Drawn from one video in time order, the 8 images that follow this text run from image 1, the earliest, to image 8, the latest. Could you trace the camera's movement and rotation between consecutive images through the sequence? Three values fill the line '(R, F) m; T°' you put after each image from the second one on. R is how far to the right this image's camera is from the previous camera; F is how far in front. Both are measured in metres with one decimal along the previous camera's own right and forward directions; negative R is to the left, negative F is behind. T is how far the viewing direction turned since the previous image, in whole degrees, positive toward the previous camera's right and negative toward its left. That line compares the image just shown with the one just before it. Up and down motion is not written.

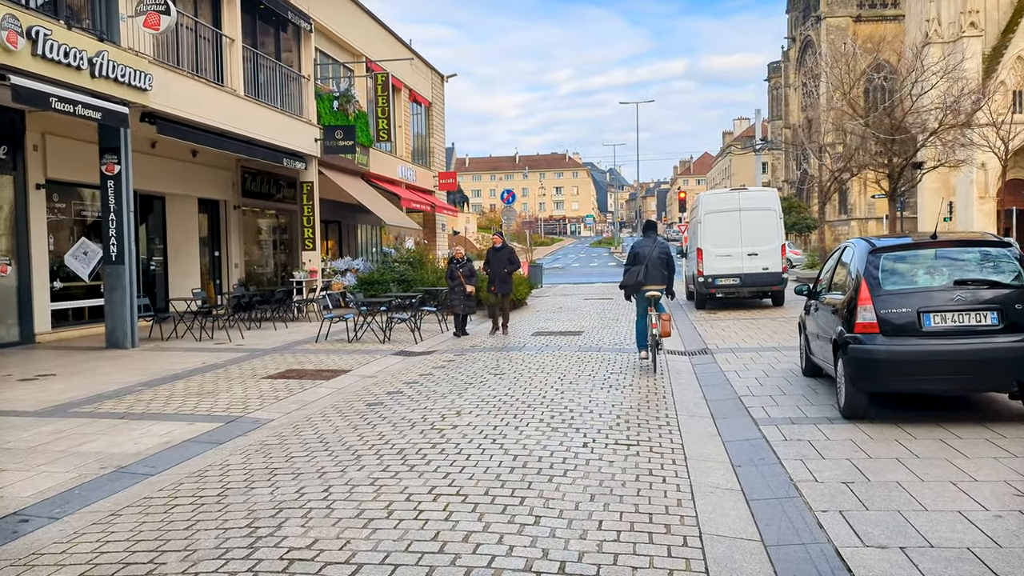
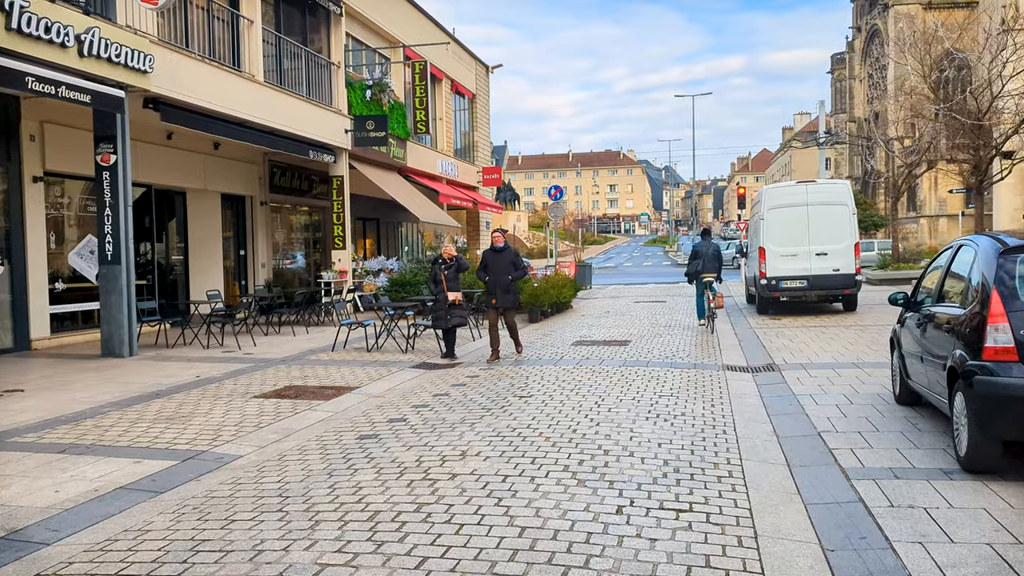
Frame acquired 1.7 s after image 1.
(+0.2, +1.4) m; -4°
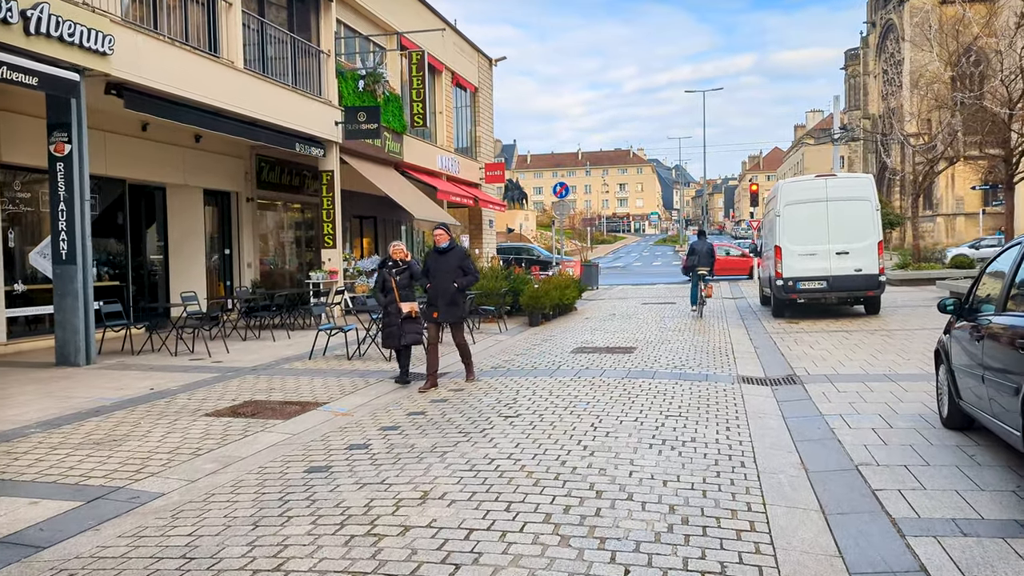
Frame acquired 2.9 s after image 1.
(+0.2, +1.0) m; -1°
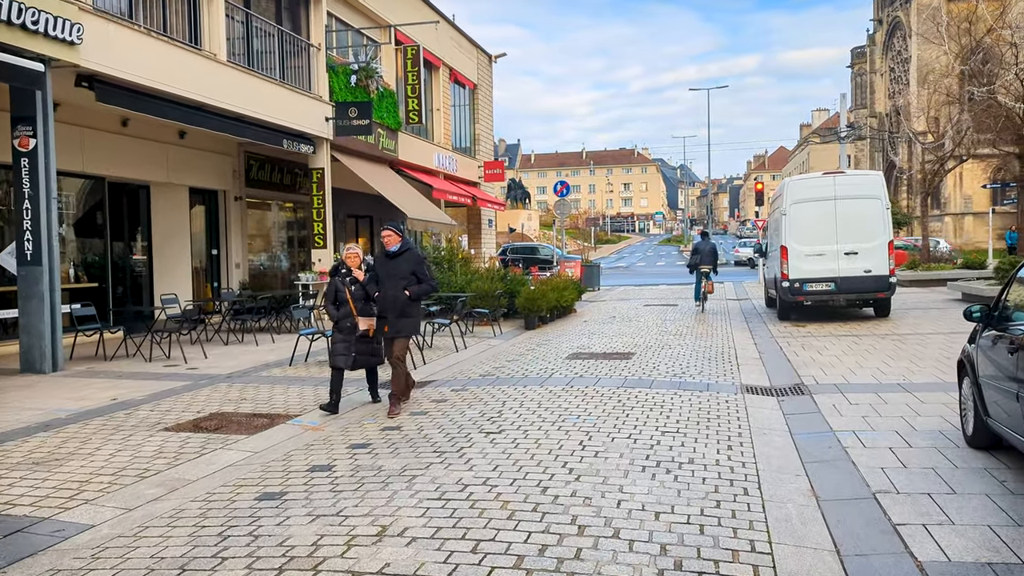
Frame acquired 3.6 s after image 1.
(+0.2, +0.6) m; 0°
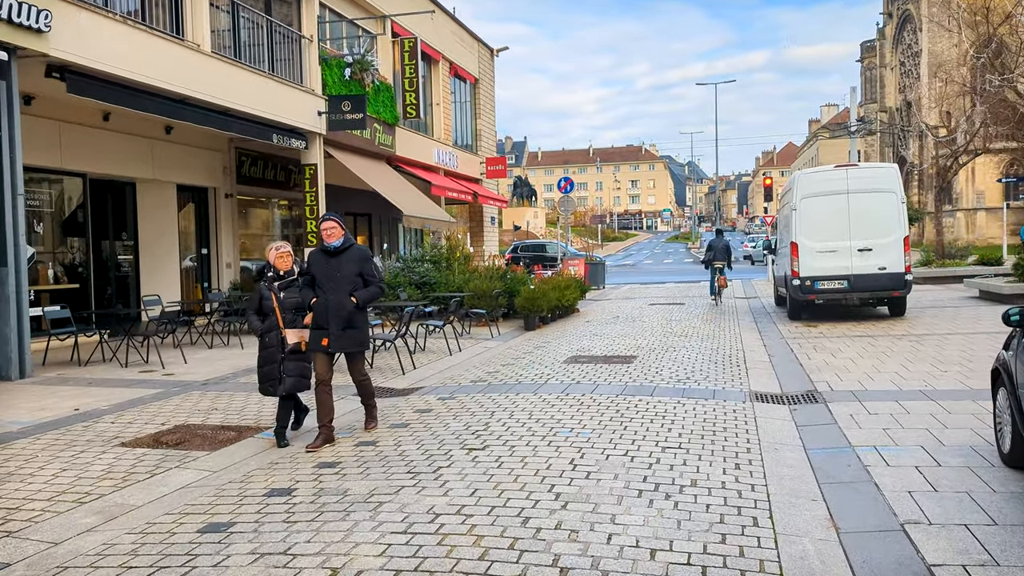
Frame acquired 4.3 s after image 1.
(+0.2, +0.6) m; -1°
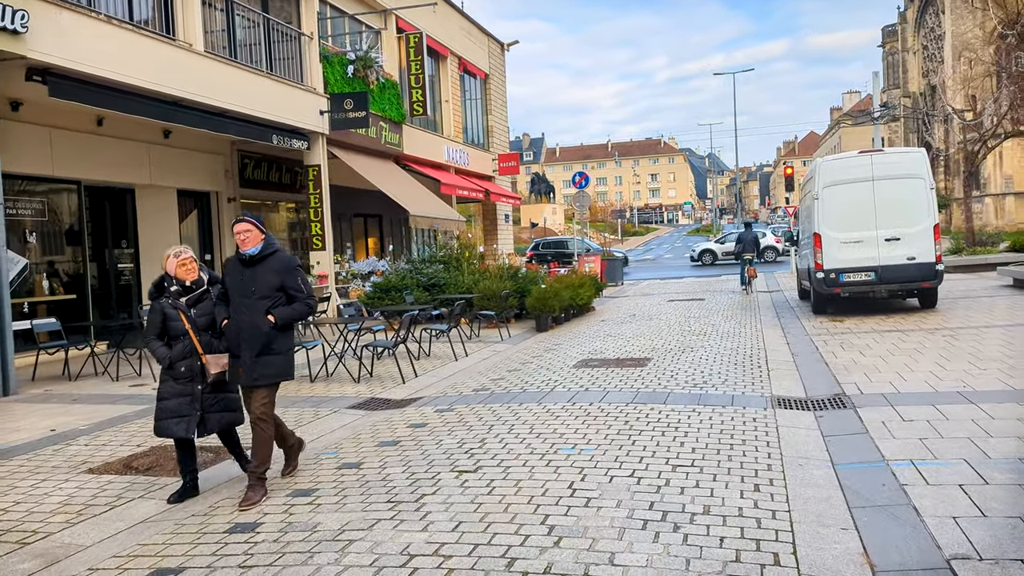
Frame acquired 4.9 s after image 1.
(+0.2, +0.5) m; -1°
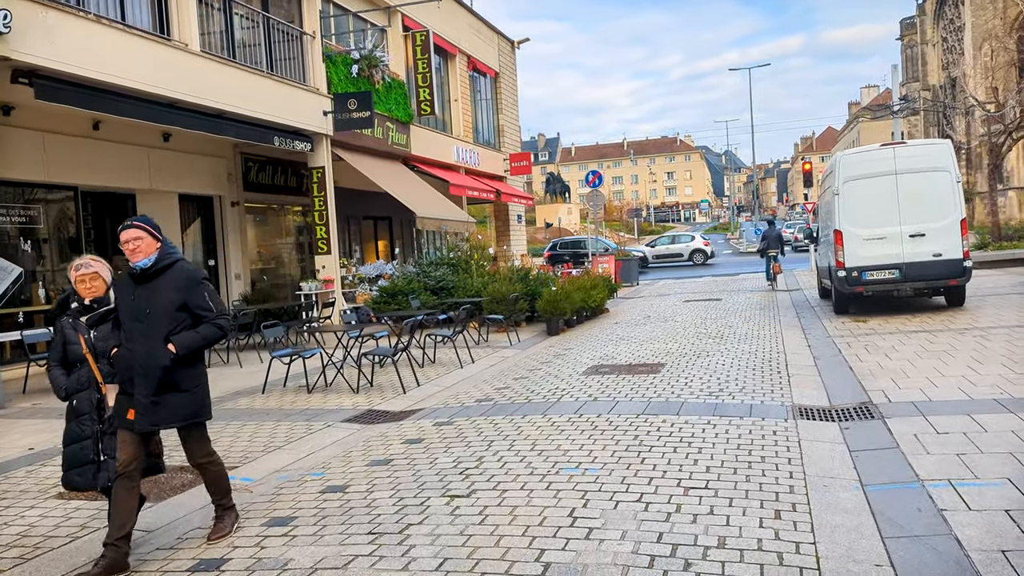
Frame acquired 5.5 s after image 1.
(+0.1, +0.4) m; -1°
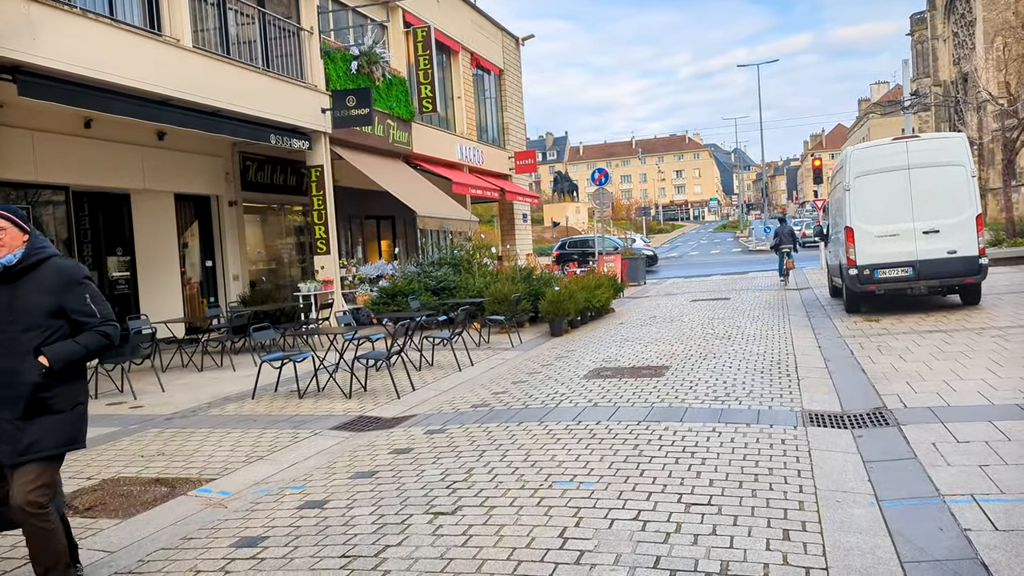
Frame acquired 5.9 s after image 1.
(+0.1, +0.3) m; -1°
